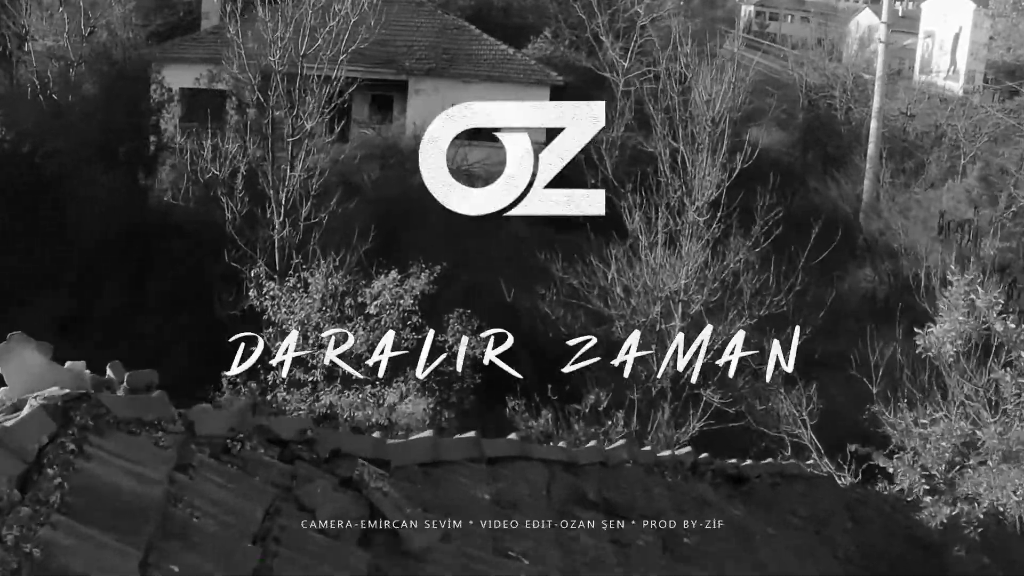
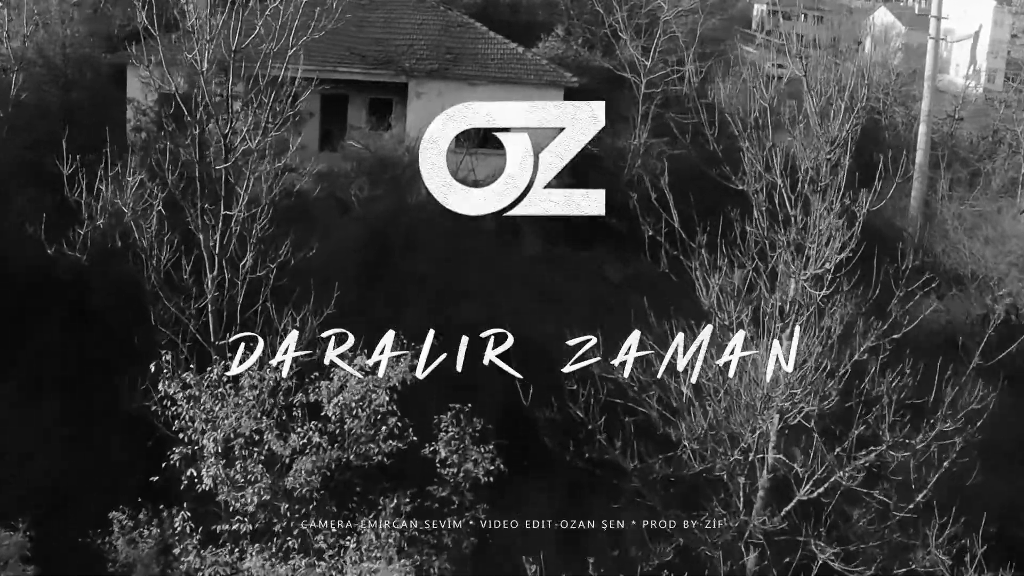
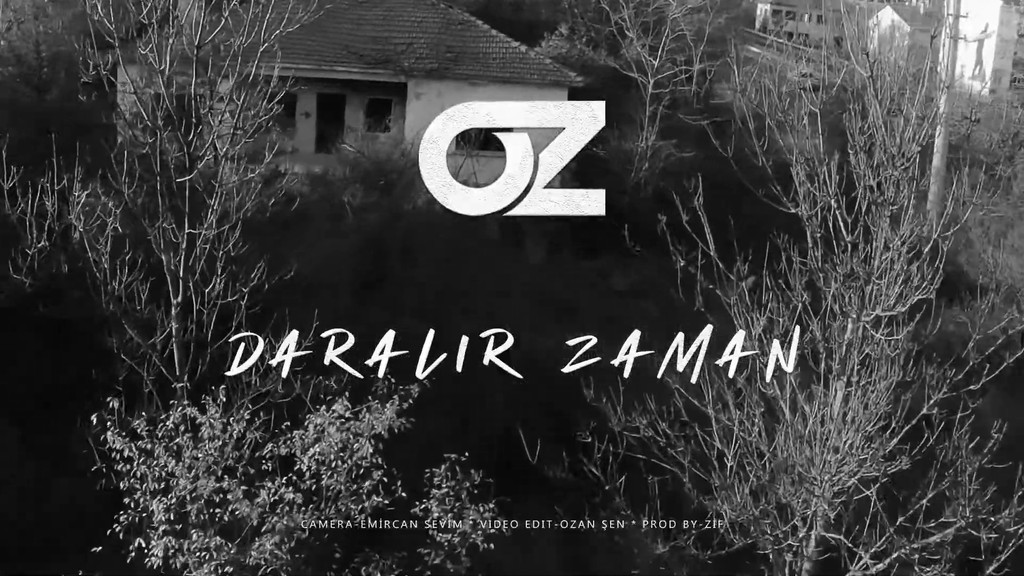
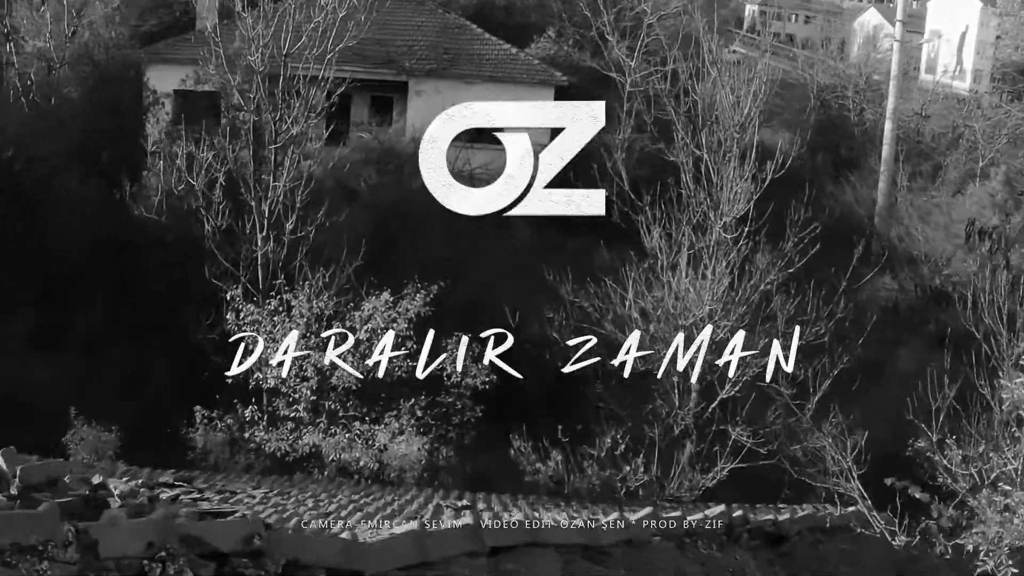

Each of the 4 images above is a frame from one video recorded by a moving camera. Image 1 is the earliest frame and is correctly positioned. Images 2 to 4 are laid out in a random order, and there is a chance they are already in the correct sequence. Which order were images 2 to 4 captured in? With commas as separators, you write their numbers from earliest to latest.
4, 2, 3
